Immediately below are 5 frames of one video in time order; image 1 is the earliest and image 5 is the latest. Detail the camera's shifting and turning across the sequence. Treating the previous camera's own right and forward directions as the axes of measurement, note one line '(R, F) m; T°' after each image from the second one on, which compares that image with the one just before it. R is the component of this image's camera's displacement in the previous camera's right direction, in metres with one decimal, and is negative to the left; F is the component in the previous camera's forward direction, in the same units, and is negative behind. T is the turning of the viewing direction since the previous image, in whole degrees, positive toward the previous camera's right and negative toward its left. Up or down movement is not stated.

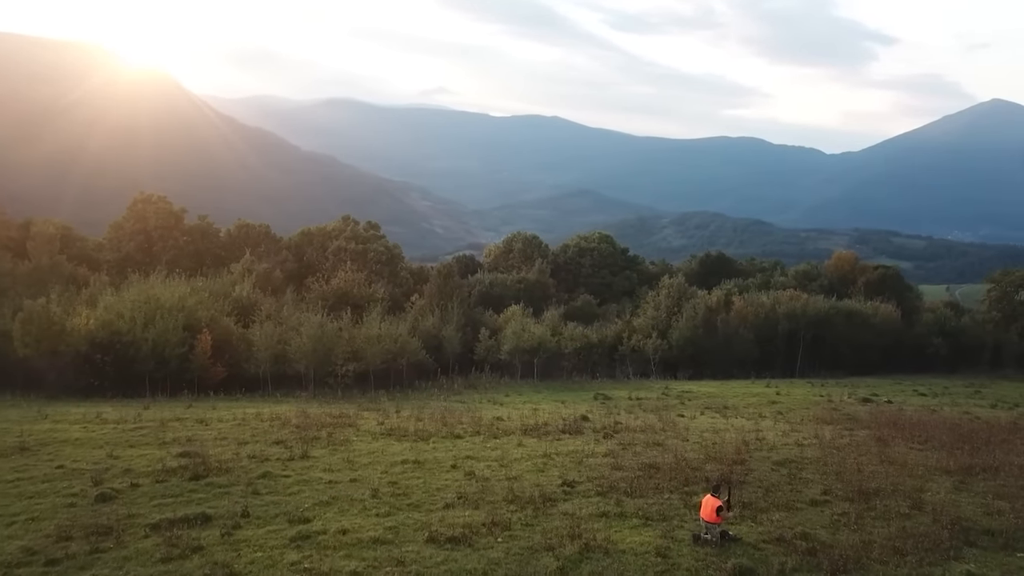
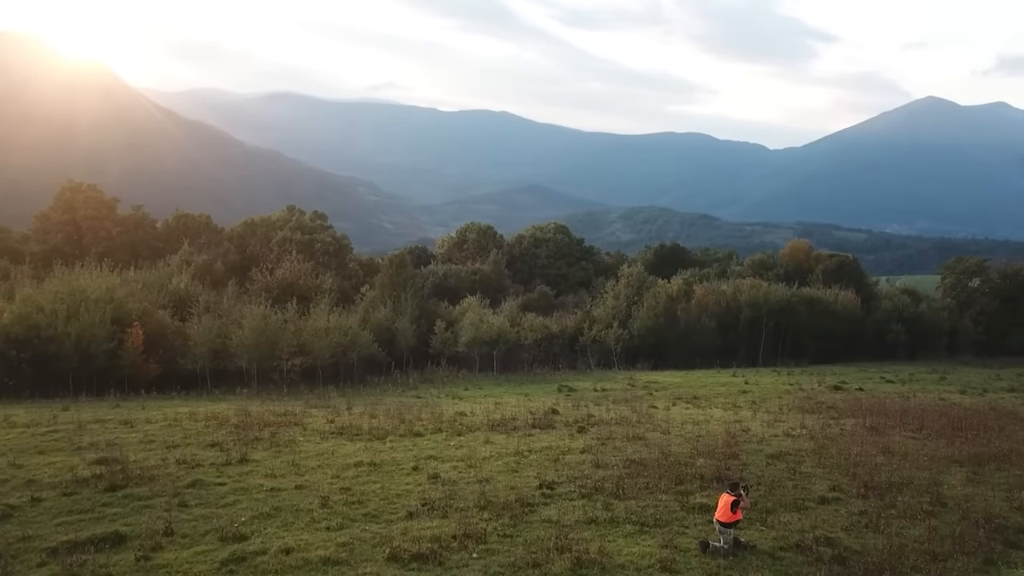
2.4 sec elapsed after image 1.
(-0.6, +2.9) m; +4°
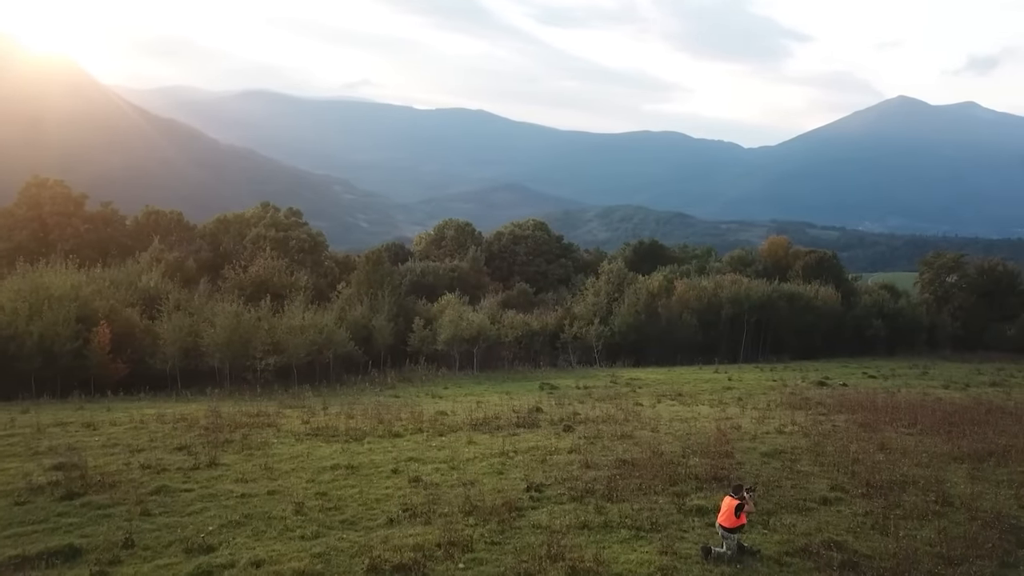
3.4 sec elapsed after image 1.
(-0.2, +1.1) m; +2°
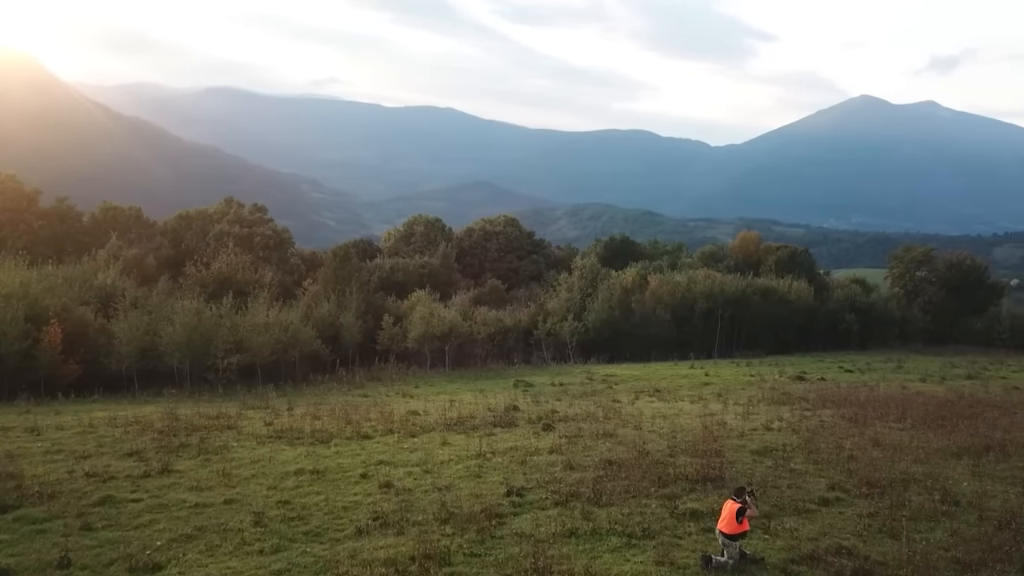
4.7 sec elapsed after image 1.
(-0.2, +1.4) m; +2°
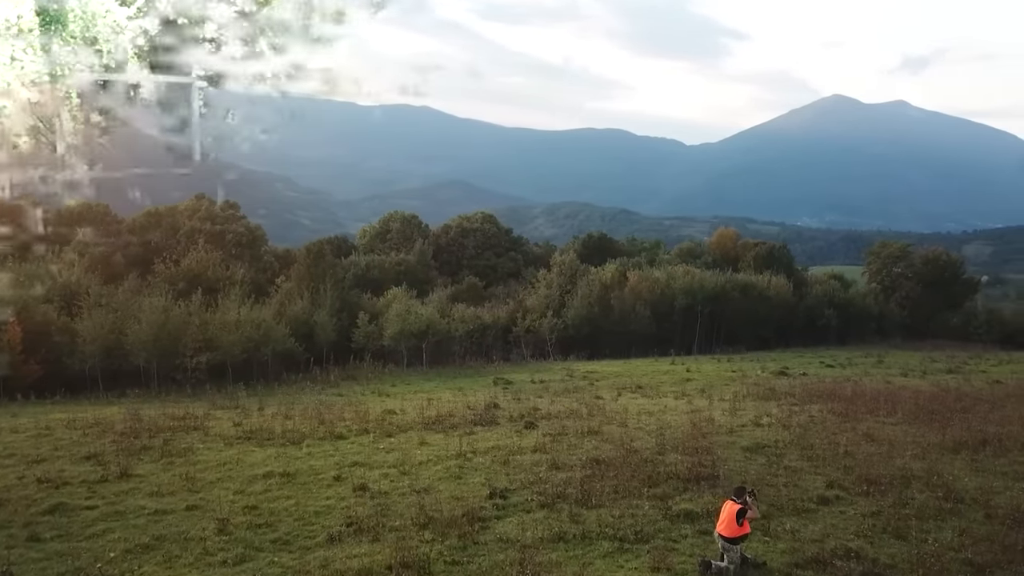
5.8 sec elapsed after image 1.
(-0.1, +1.0) m; +2°
